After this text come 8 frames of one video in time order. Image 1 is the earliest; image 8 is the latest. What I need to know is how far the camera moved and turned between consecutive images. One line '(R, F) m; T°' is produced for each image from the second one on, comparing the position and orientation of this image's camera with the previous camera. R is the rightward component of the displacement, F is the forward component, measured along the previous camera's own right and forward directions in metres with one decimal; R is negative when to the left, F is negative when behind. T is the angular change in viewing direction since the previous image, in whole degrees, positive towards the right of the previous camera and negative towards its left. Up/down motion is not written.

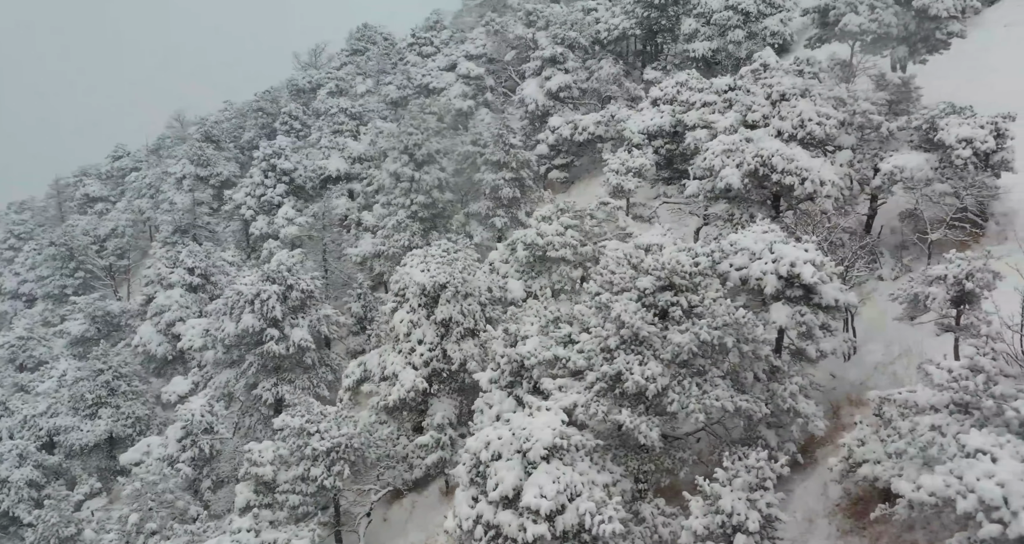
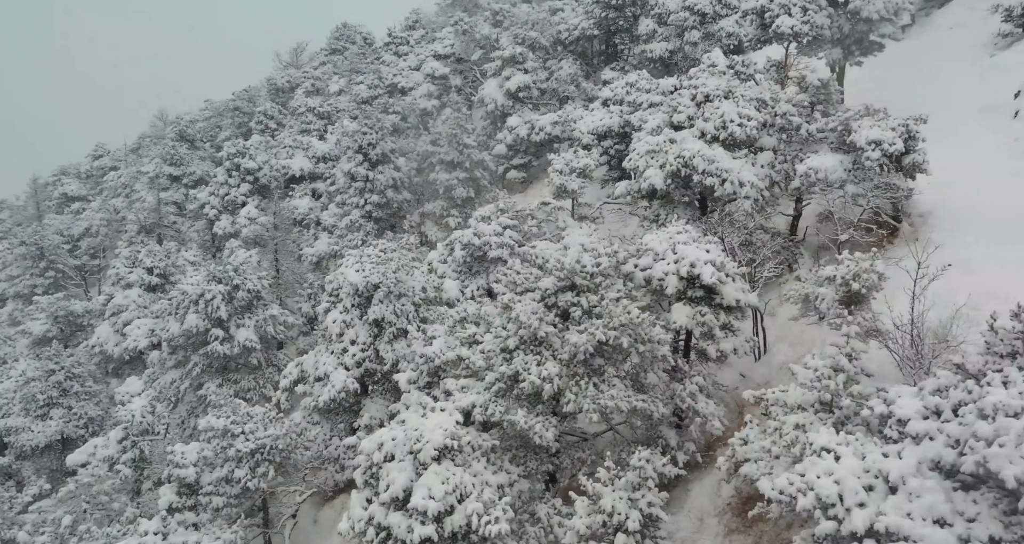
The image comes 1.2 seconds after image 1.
(+1.9, 0.0) m; +1°
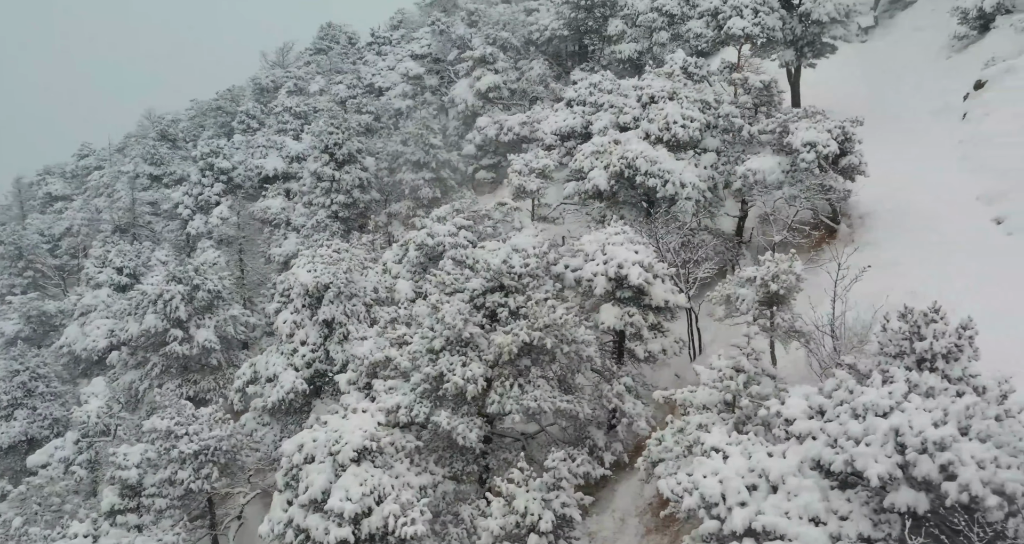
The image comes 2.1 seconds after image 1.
(+1.4, 0.0) m; +1°
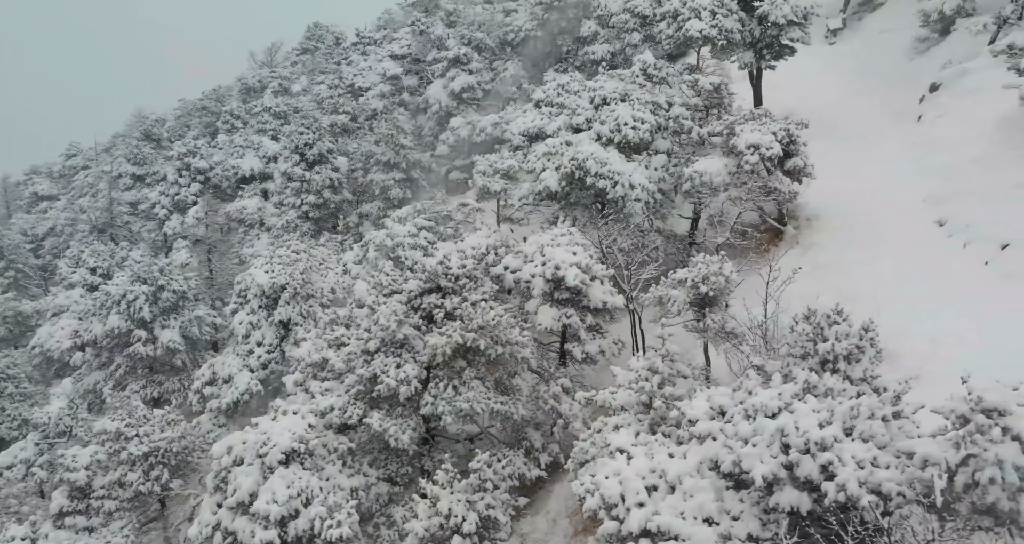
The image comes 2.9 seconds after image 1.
(+1.3, 0.0) m; +1°
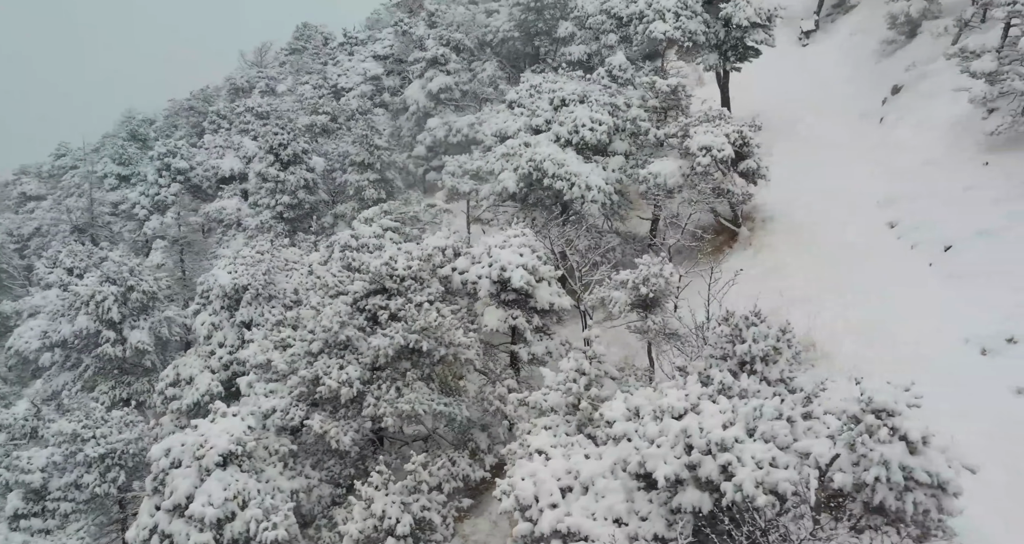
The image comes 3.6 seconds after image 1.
(+1.1, 0.0) m; +1°
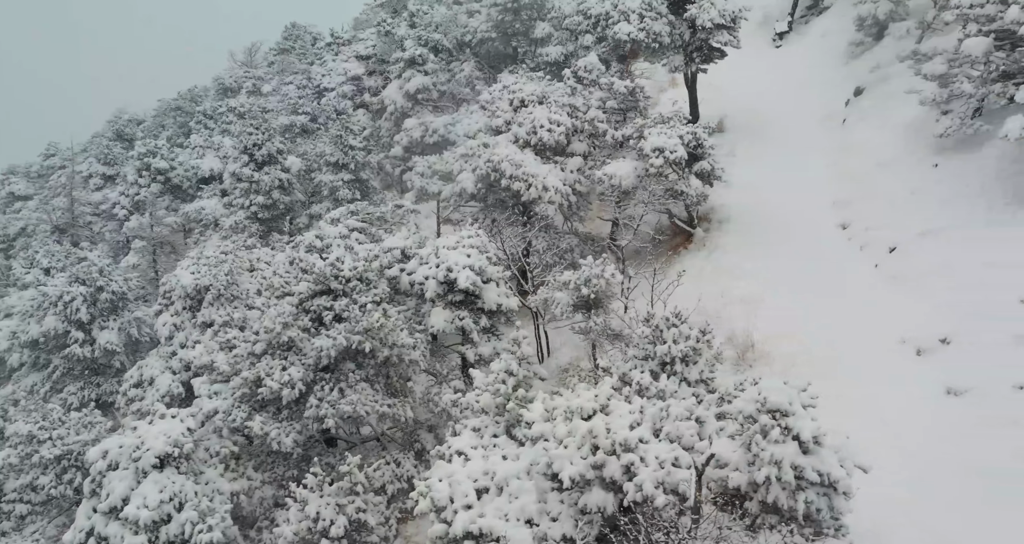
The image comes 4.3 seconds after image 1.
(+1.1, 0.0) m; +1°
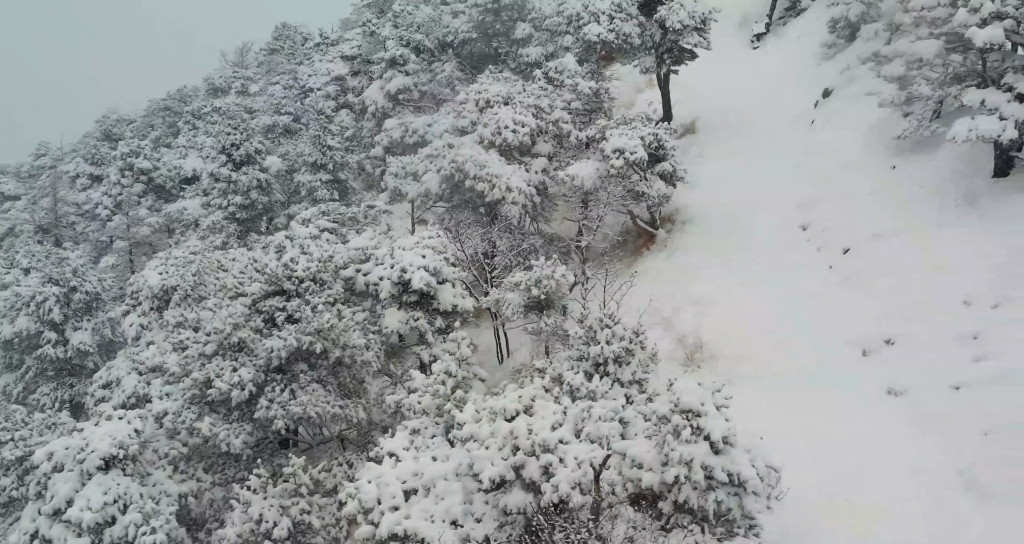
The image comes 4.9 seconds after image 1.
(+0.9, 0.0) m; +1°
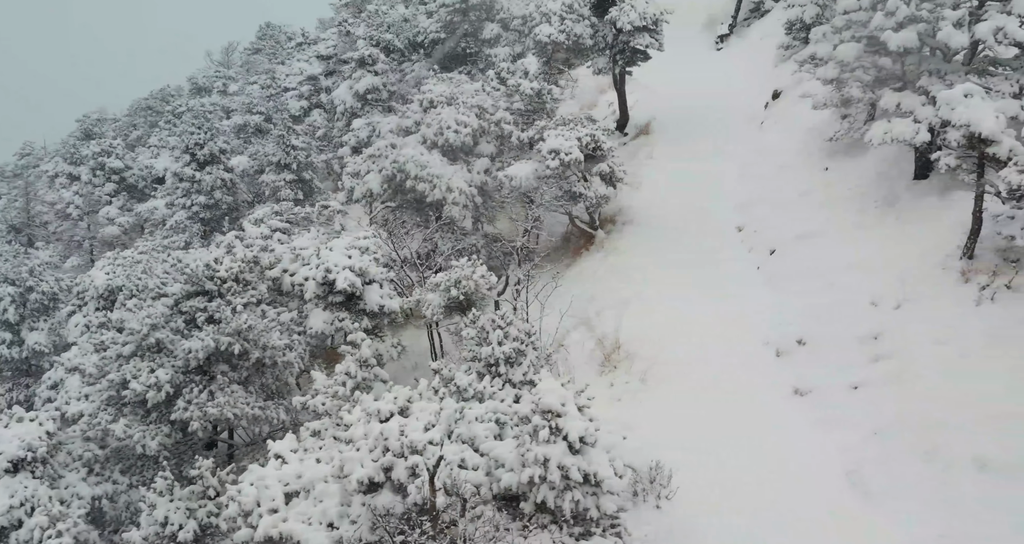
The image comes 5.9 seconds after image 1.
(+1.5, 0.0) m; +1°
